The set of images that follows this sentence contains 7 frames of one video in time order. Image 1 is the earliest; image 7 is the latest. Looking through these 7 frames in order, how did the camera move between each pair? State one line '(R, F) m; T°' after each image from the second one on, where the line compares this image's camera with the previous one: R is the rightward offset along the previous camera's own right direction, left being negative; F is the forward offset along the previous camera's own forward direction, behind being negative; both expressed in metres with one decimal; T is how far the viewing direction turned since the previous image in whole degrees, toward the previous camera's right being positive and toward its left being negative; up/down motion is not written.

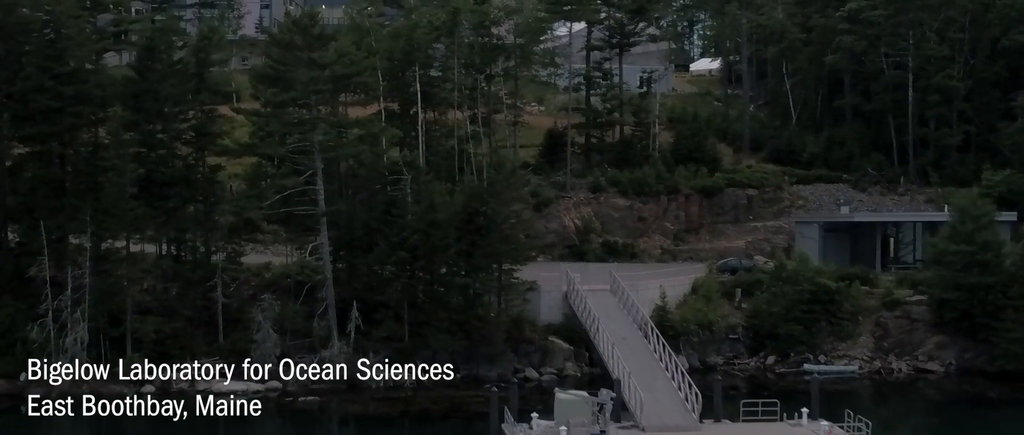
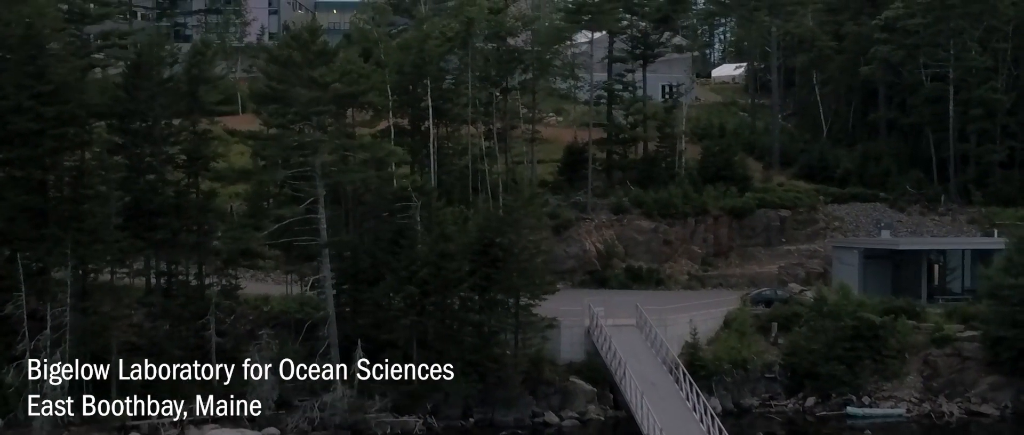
(0.0, +2.0) m; -1°
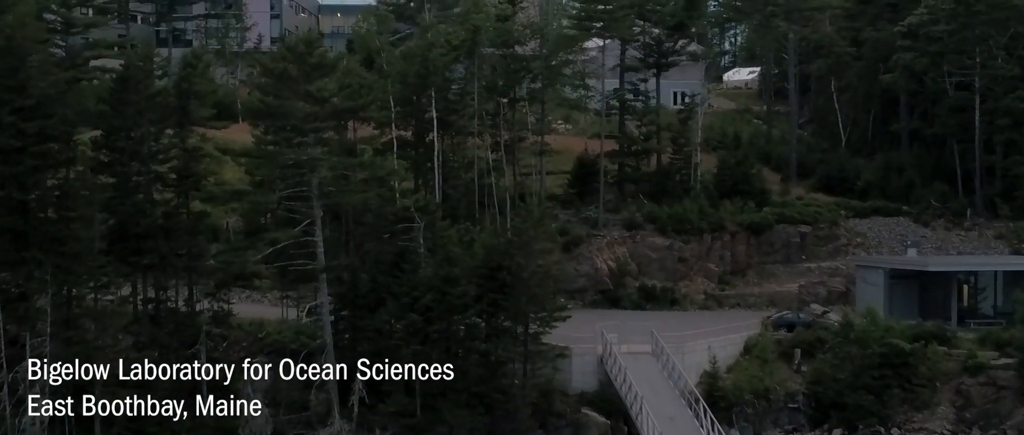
(0.0, +1.4) m; 0°
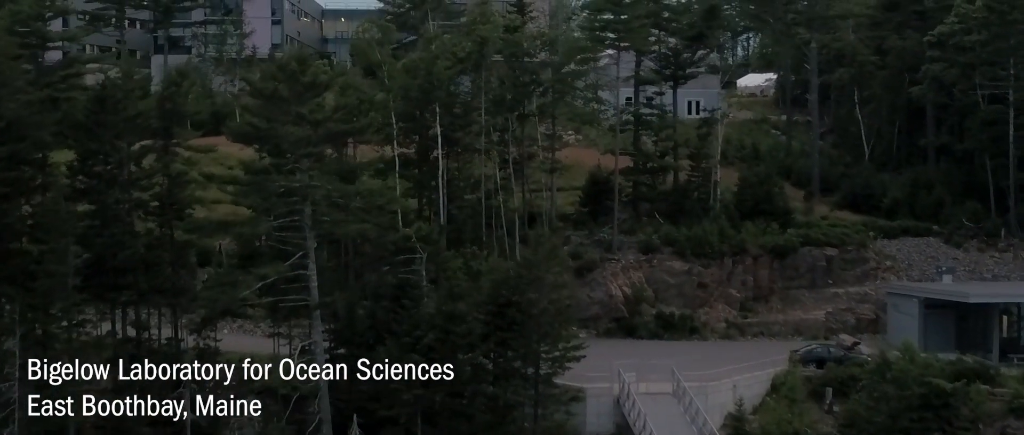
(0.0, +1.7) m; 0°
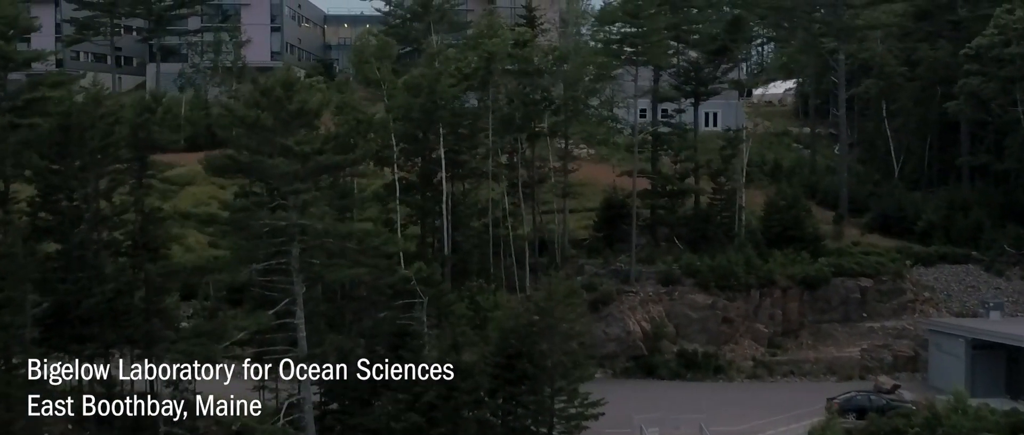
(0.0, +2.1) m; 0°
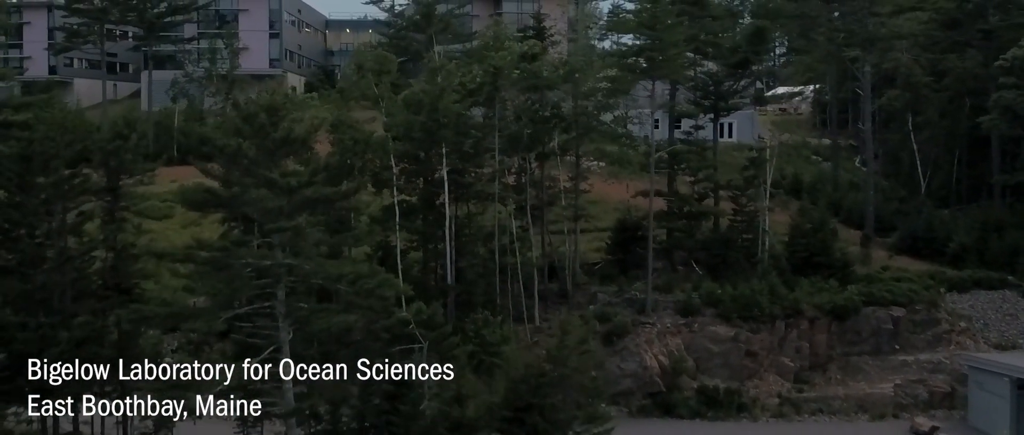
(0.0, +1.8) m; 0°
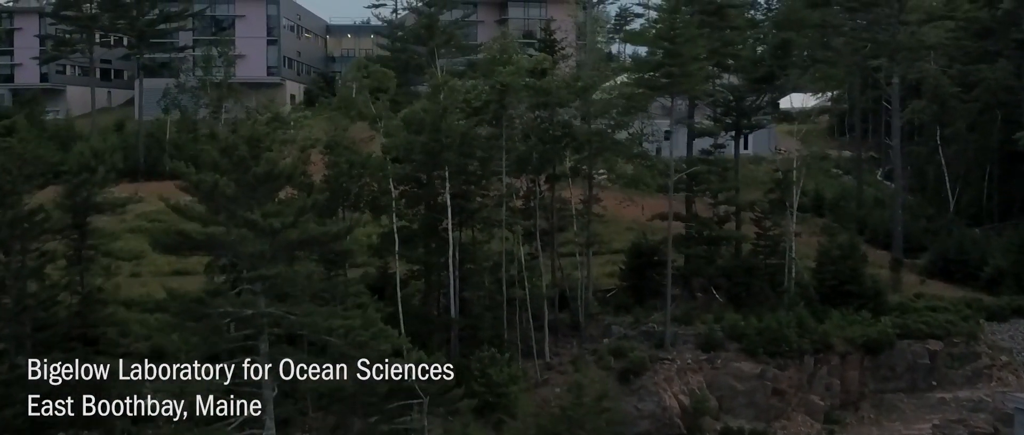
(-0.1, +1.8) m; 0°
